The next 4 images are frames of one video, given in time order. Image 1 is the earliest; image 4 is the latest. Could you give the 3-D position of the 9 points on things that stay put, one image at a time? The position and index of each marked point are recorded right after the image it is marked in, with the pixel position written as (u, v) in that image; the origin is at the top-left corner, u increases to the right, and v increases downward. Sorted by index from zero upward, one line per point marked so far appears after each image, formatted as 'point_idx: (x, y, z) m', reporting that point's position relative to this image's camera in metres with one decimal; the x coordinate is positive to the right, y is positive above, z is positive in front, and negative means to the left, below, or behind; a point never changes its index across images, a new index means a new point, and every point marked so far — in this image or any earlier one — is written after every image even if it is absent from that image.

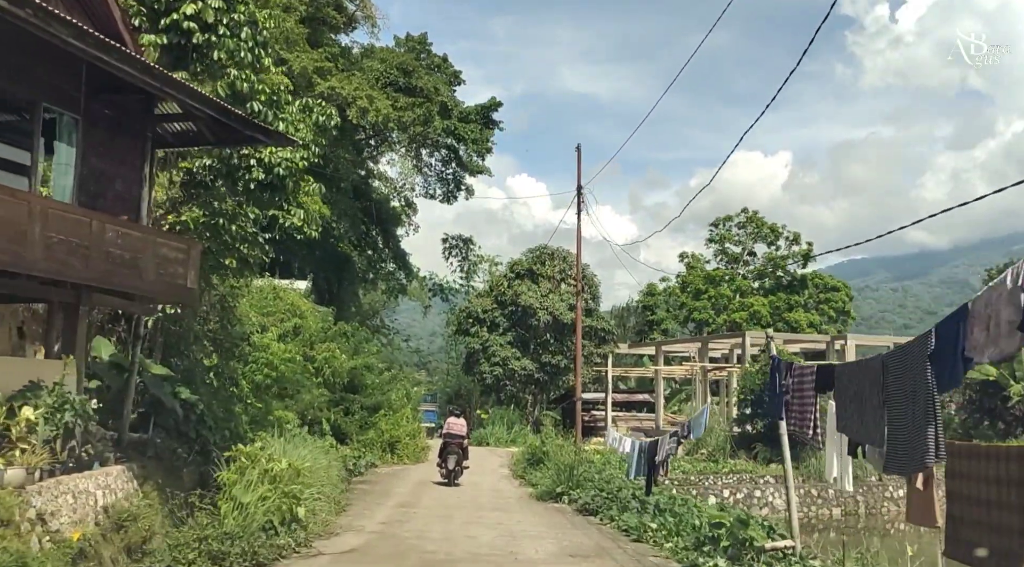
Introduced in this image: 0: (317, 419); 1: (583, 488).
0: (-3.6, -2.5, +16.6) m
1: (+1.0, -2.8, +11.9) m
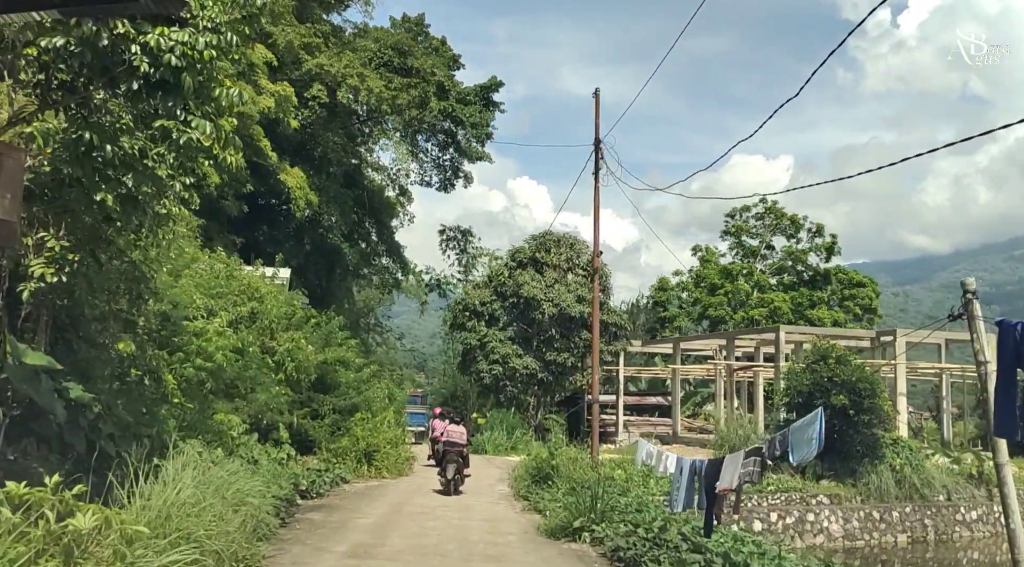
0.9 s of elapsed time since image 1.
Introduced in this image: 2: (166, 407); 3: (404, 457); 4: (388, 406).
0: (-3.6, -2.2, +13.7) m
1: (+1.0, -2.4, +9.0) m
2: (-4.0, -1.4, +10.4) m
3: (-2.0, -3.2, +16.4) m
4: (-2.3, -2.3, +16.6) m
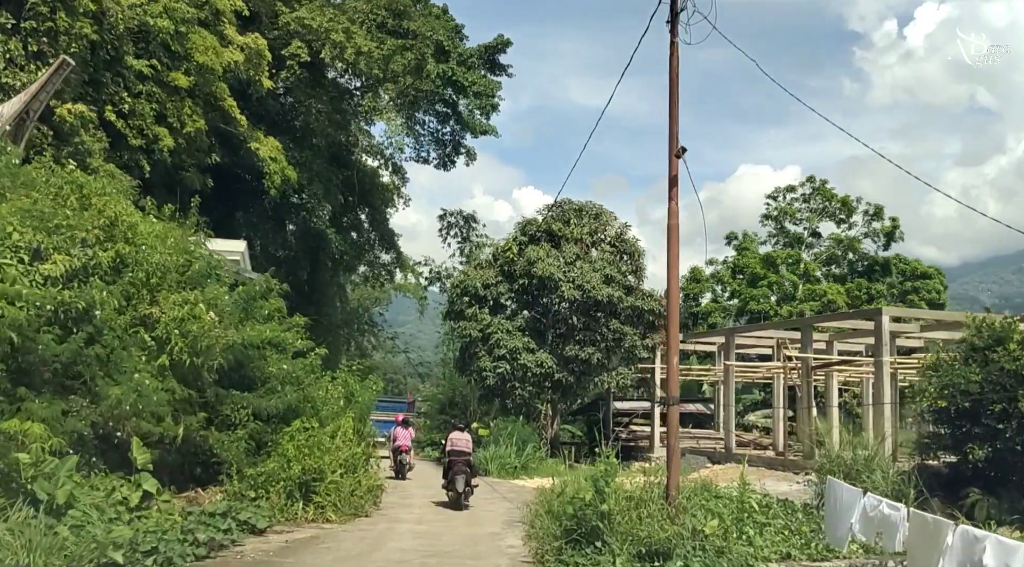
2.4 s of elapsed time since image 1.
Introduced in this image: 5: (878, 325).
0: (-3.5, -1.5, +8.5) m
1: (+1.1, -1.7, +3.8) m
2: (-3.9, -0.7, +5.3) m
3: (-1.8, -2.5, +11.2) m
4: (-2.1, -1.6, +11.5) m
5: (+6.4, -0.7, +15.5) m
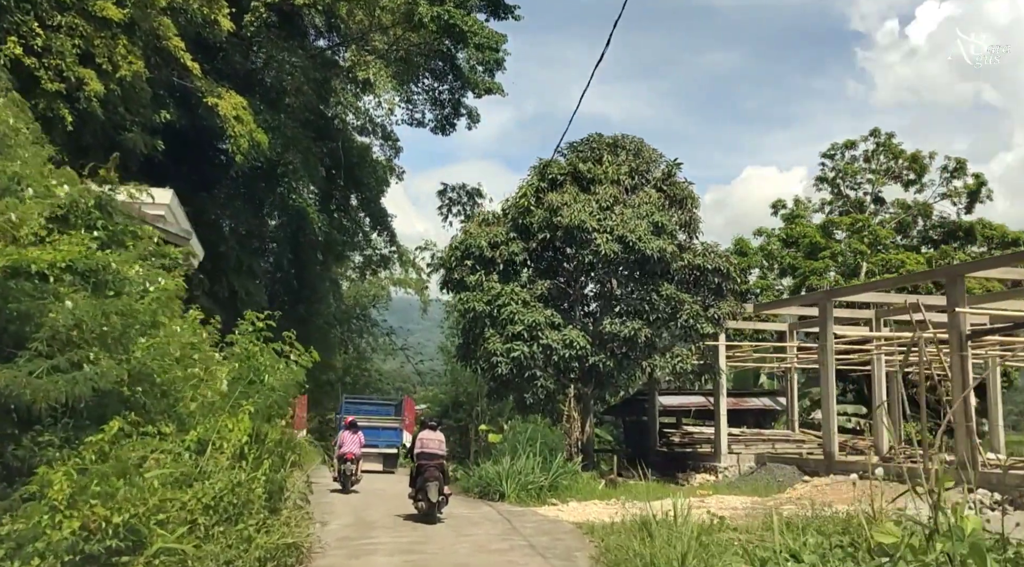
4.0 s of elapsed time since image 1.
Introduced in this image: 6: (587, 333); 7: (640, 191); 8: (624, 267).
0: (-3.2, -0.7, +3.3) m
1: (+1.3, -0.8, -1.5) m
2: (-3.7, +0.1, 0.0) m
3: (-1.6, -1.7, +6.0) m
4: (-1.9, -0.8, +6.2) m
5: (+6.6, +0.2, +10.2) m
6: (+1.3, -0.9, +15.3) m
7: (+2.3, +1.6, +16.0) m
8: (+1.9, +0.3, +15.3) m
